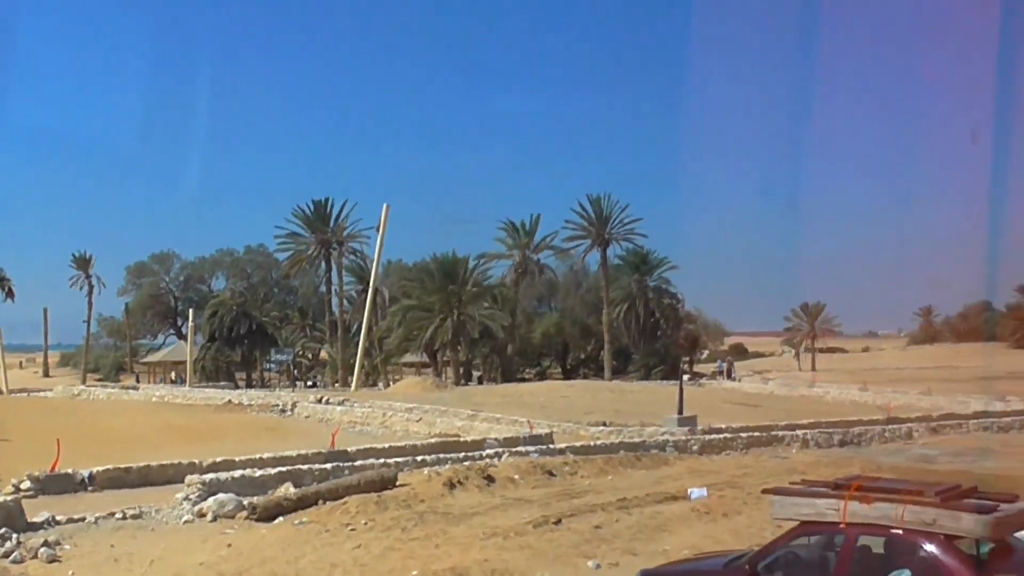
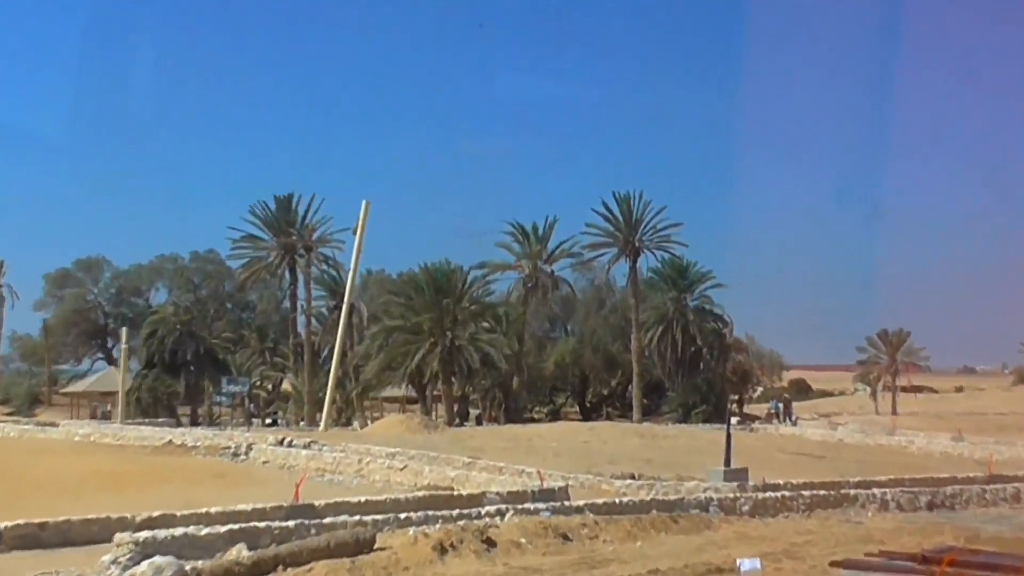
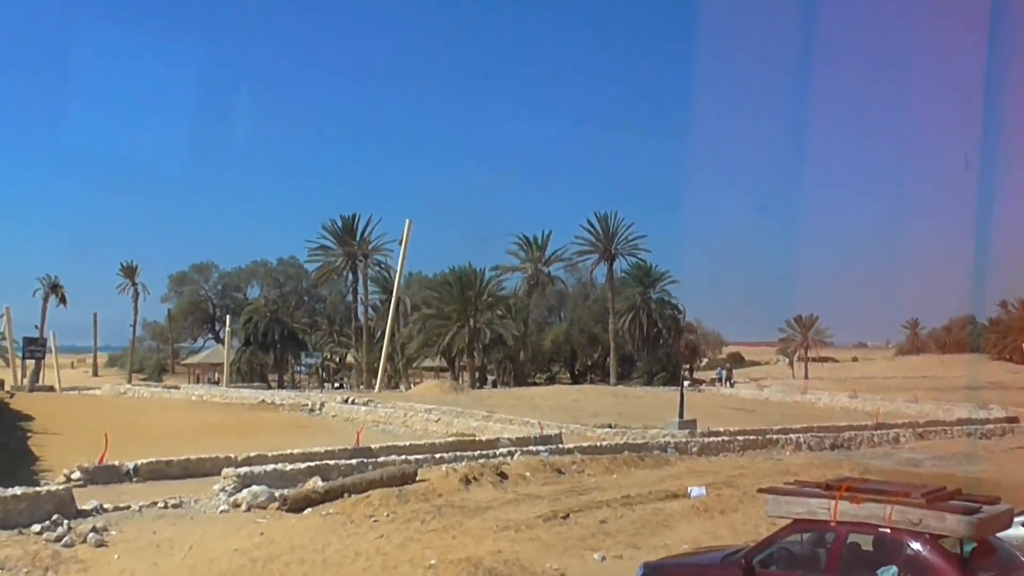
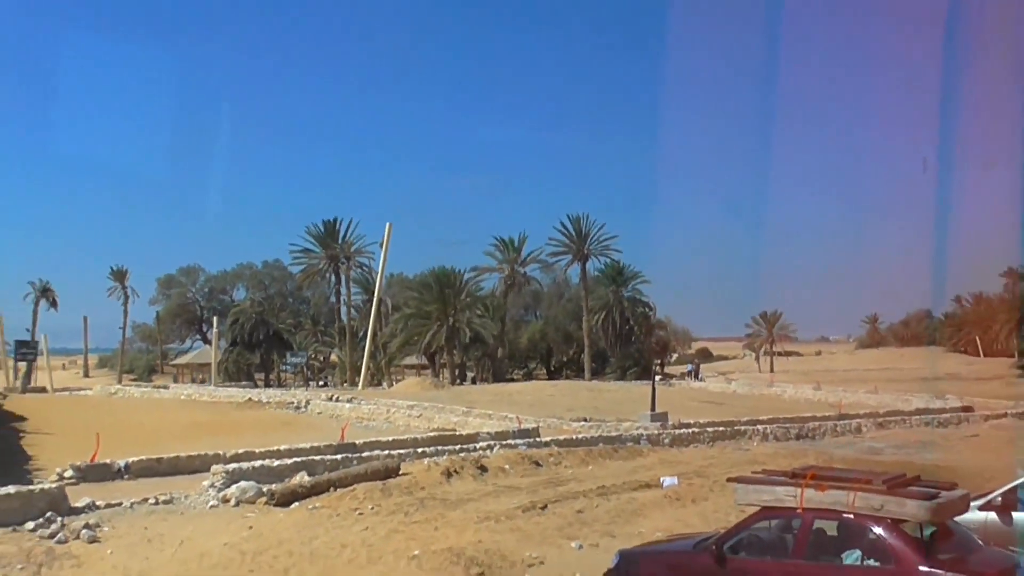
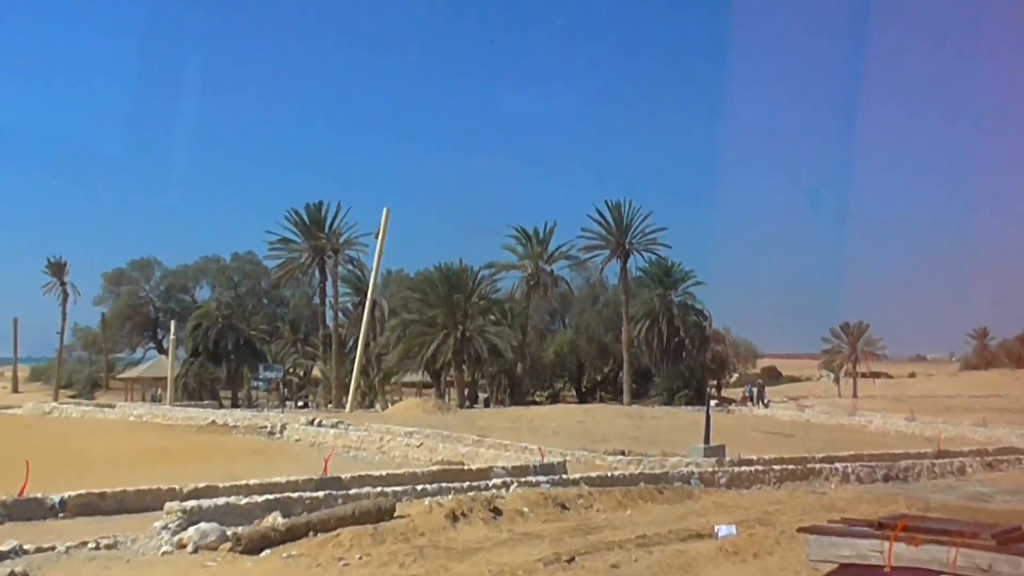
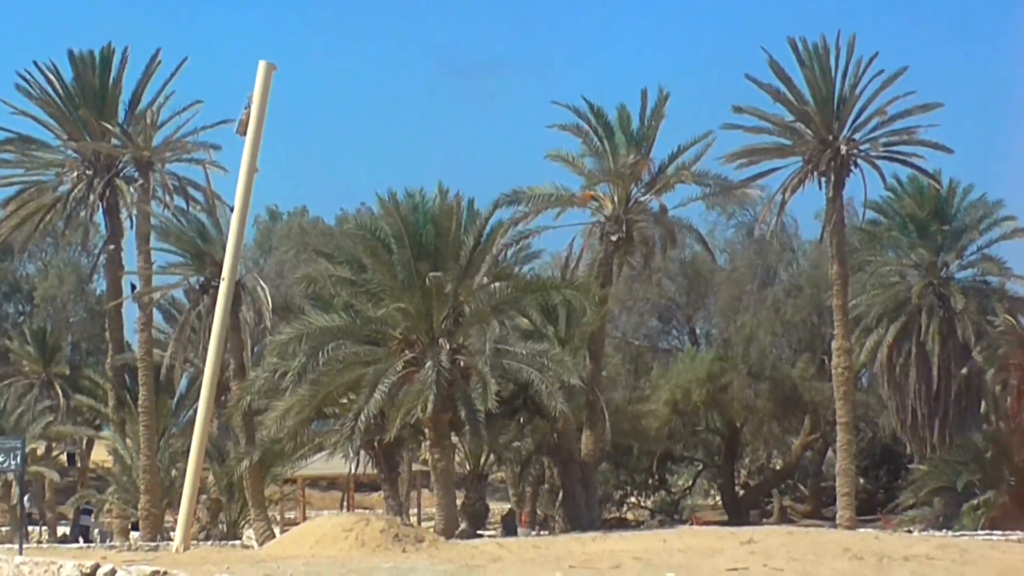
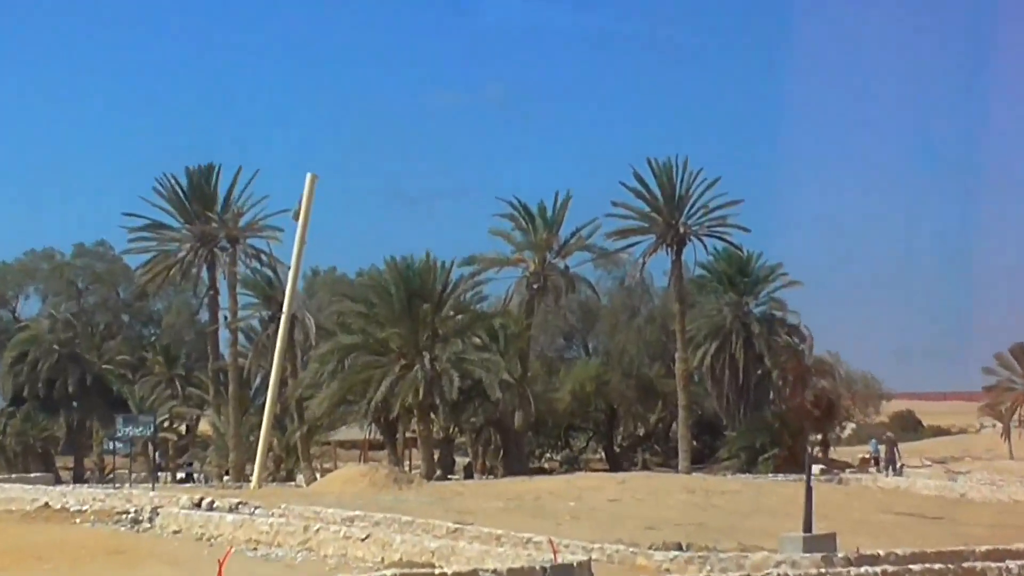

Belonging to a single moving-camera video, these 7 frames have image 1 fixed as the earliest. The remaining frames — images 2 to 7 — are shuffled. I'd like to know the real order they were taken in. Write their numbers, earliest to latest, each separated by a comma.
4, 3, 5, 2, 7, 6
